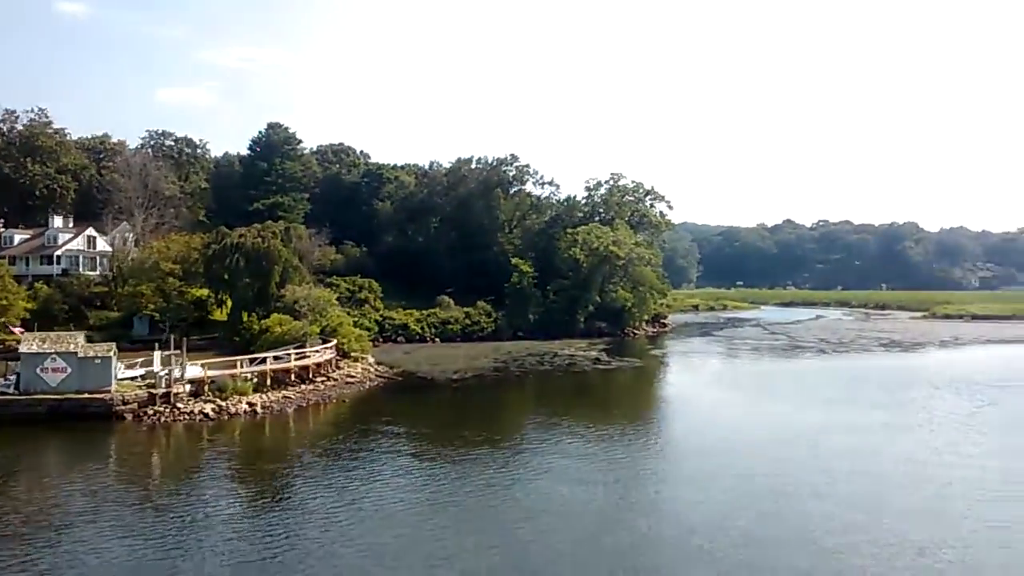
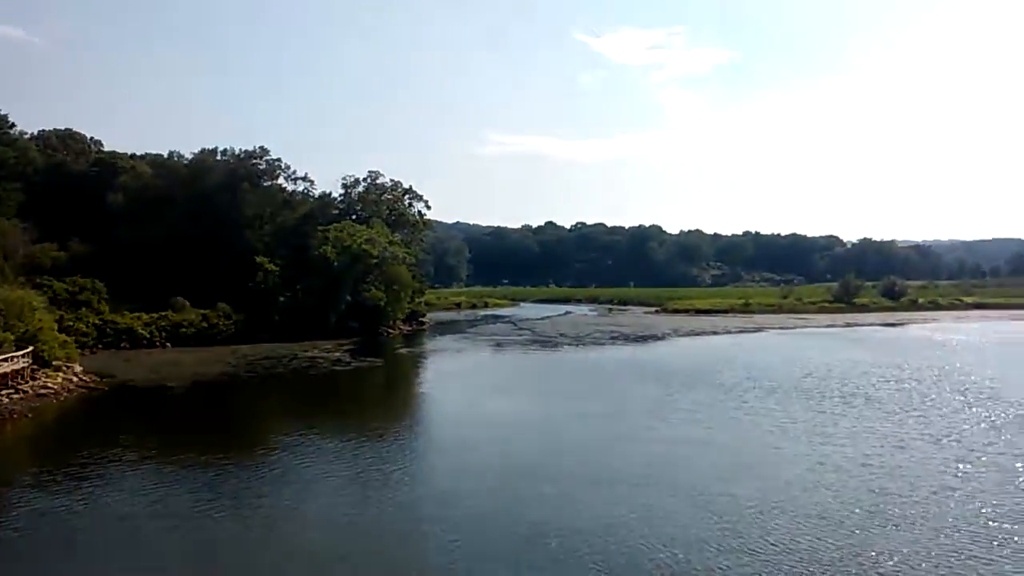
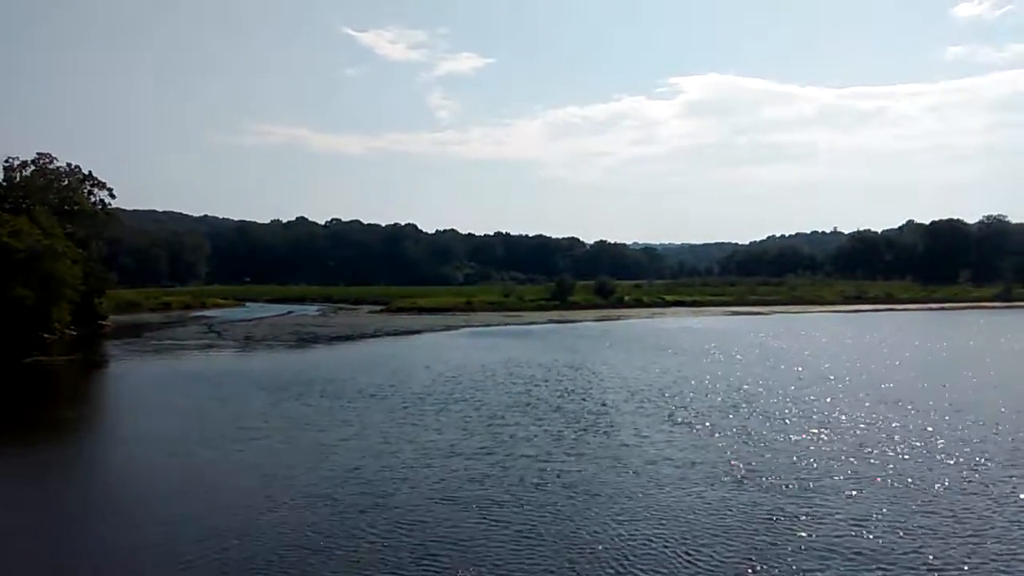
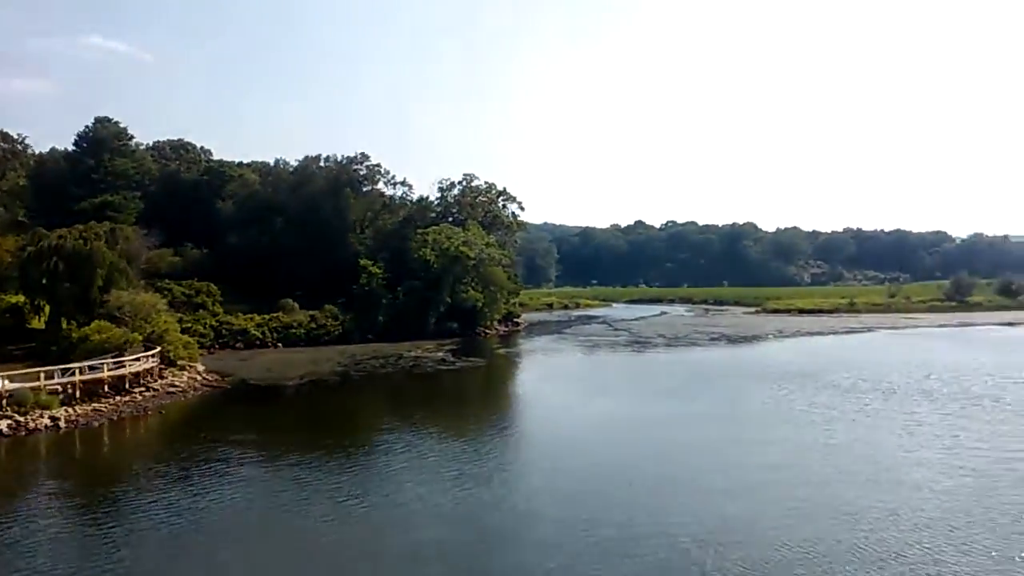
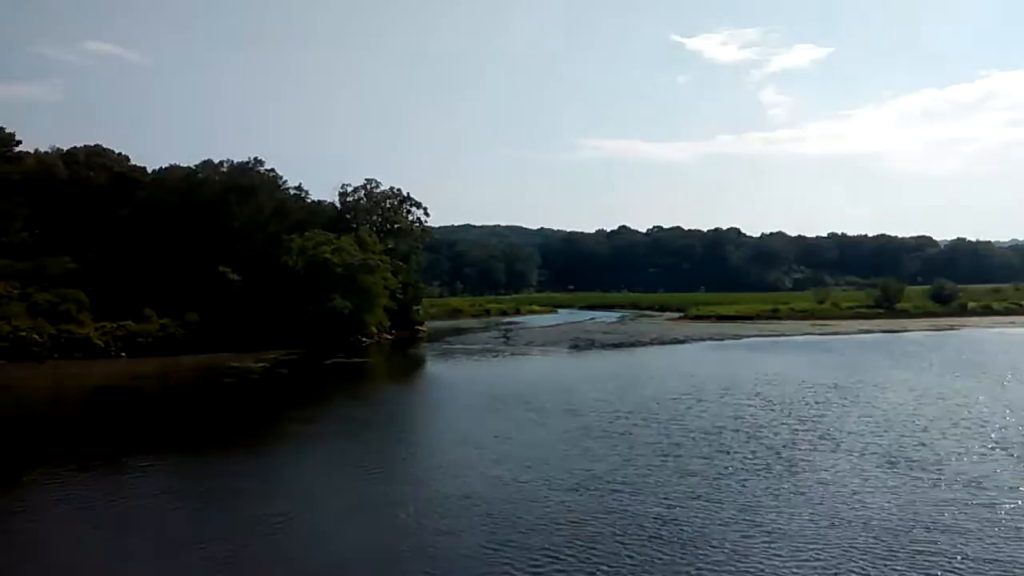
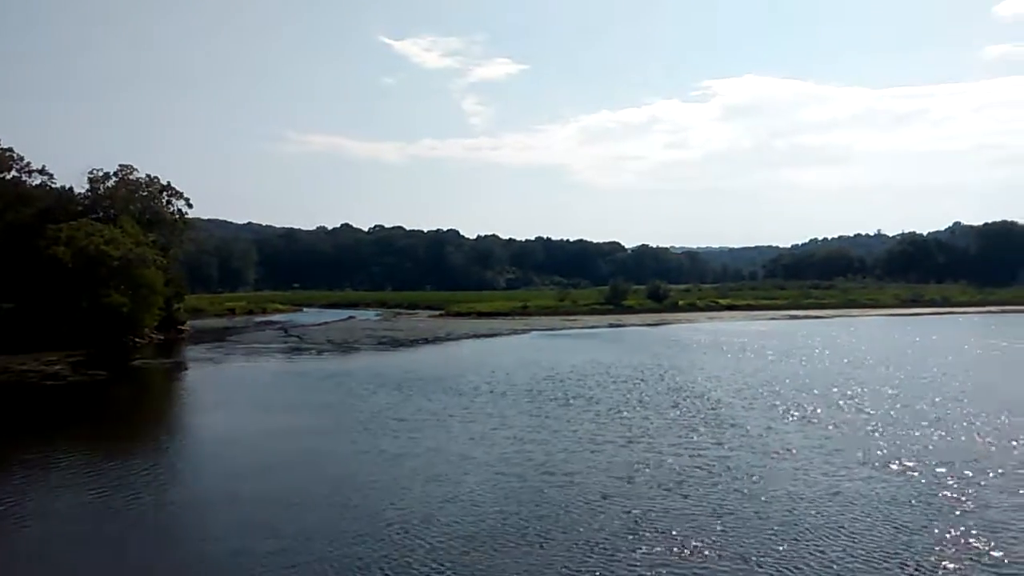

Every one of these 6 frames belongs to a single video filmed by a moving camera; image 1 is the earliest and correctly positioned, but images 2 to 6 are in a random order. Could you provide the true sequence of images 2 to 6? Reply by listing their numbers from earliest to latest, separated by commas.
4, 2, 6, 3, 5
